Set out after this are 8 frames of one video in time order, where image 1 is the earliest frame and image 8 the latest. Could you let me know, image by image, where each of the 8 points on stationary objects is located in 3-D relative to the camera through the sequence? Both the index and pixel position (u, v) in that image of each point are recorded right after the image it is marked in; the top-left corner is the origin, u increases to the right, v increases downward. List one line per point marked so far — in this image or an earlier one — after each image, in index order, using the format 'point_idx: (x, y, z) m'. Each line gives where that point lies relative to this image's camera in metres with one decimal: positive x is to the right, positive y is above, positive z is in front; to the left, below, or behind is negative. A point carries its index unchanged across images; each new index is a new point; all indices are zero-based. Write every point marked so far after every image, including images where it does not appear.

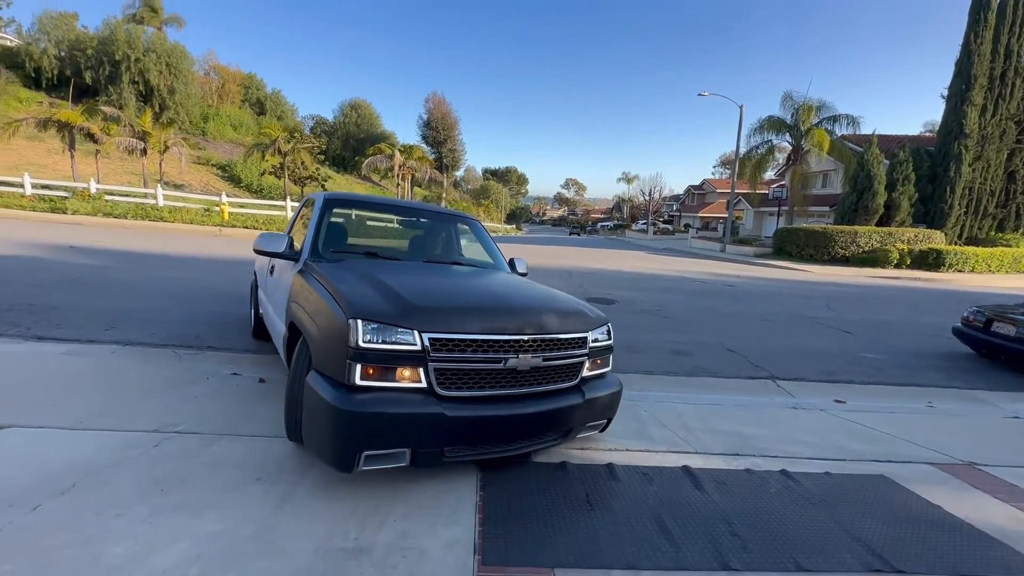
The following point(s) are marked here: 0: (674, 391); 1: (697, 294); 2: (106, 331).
0: (+1.9, -1.2, +5.3) m
1: (+4.7, -0.2, +11.8) m
2: (-5.0, -0.5, +5.7) m
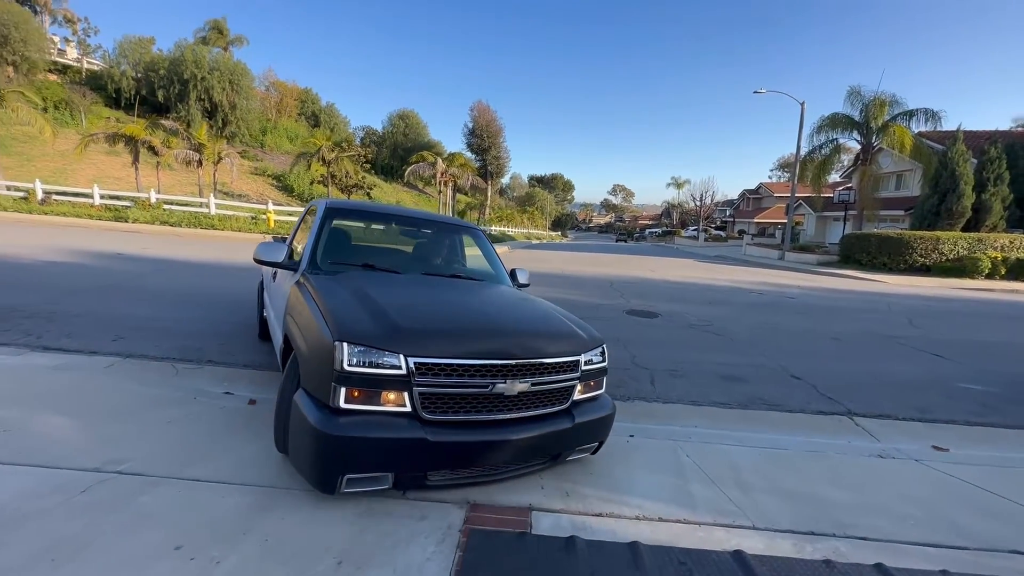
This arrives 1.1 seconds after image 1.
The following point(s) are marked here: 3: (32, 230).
0: (+2.1, -1.3, +4.5) m
1: (+5.5, -0.4, +10.6) m
2: (-4.8, -0.6, +5.5) m
3: (-15.4, +1.9, +15.0) m
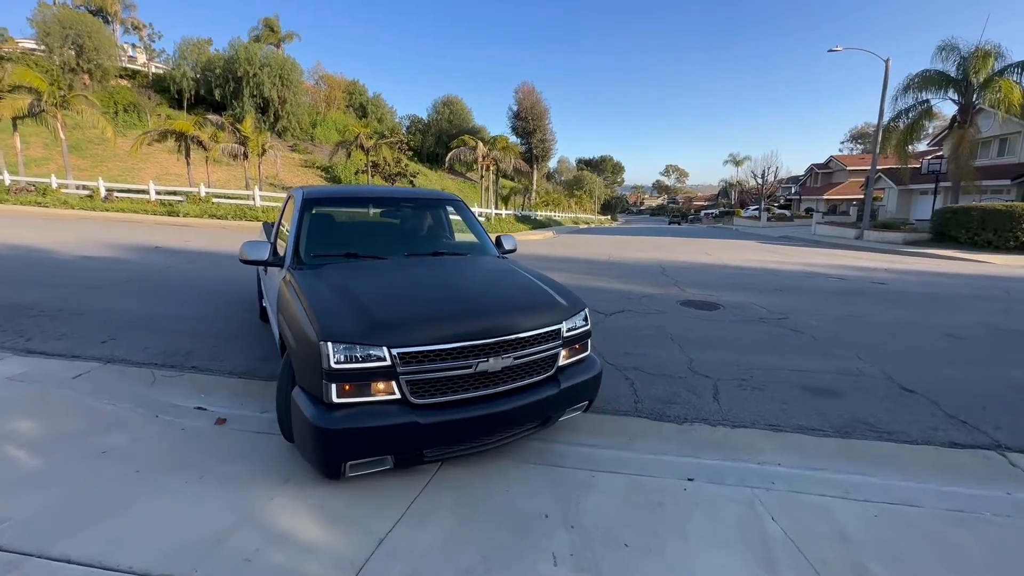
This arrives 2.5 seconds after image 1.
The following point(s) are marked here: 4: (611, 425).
0: (+2.2, -1.3, +3.3) m
1: (+6.2, -0.1, +9.0) m
2: (-4.5, -0.6, +5.1) m
3: (-14.1, +2.1, +15.5) m
4: (+0.8, -1.1, +3.8) m
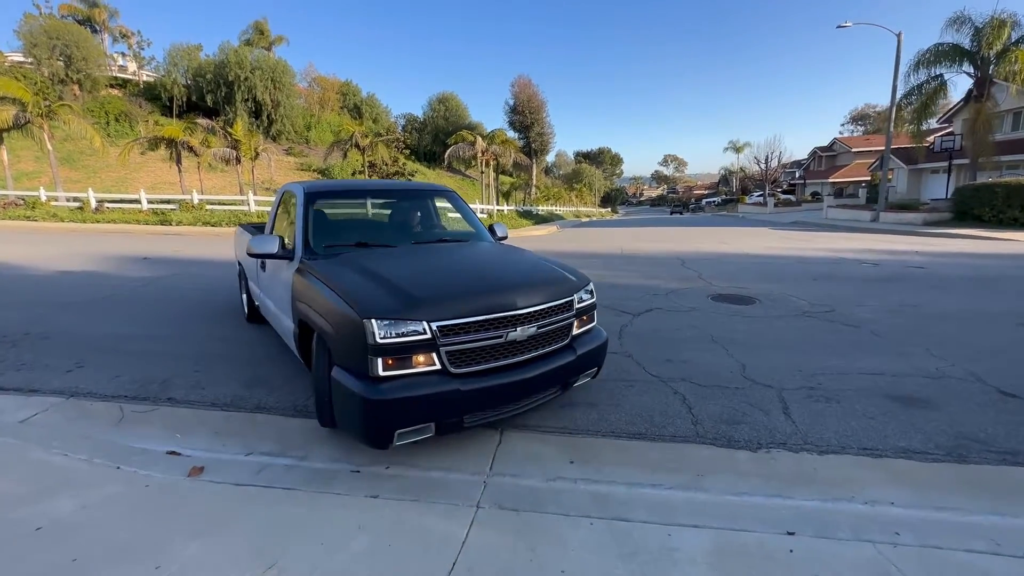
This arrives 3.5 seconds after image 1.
0: (+2.5, -1.2, +2.6) m
1: (+6.5, +0.1, +8.3) m
2: (-4.2, -0.8, +4.4) m
3: (-13.9, +1.6, +14.8) m
4: (+1.1, -1.1, +3.1) m
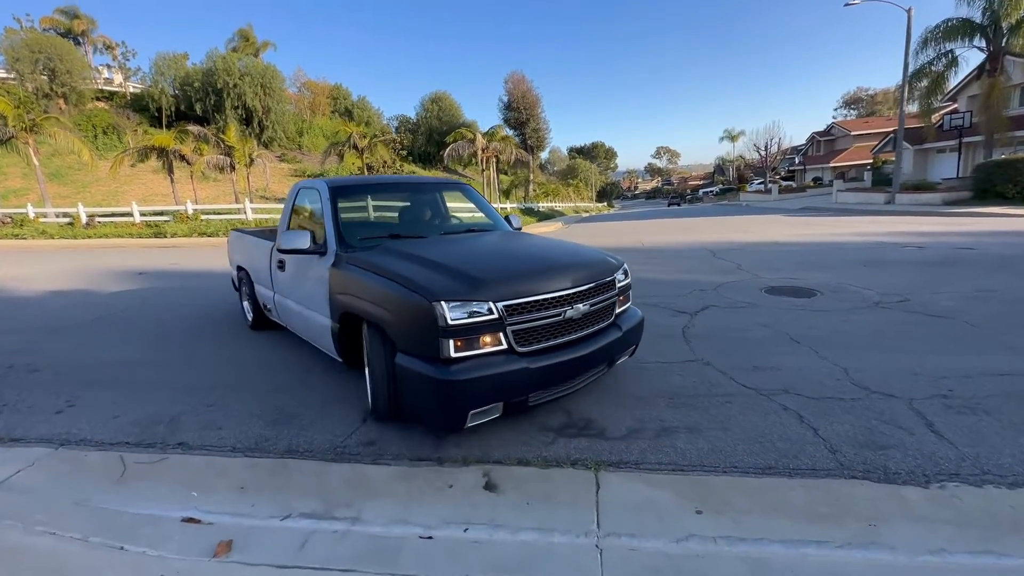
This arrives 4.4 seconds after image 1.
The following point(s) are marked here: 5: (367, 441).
0: (+3.0, -1.2, +2.0) m
1: (+7.0, +0.3, +7.7) m
2: (-3.7, -1.0, +3.7) m
3: (-13.5, +1.0, +14.1) m
4: (+1.6, -1.1, +2.5) m
5: (-1.0, -1.0, +3.2) m
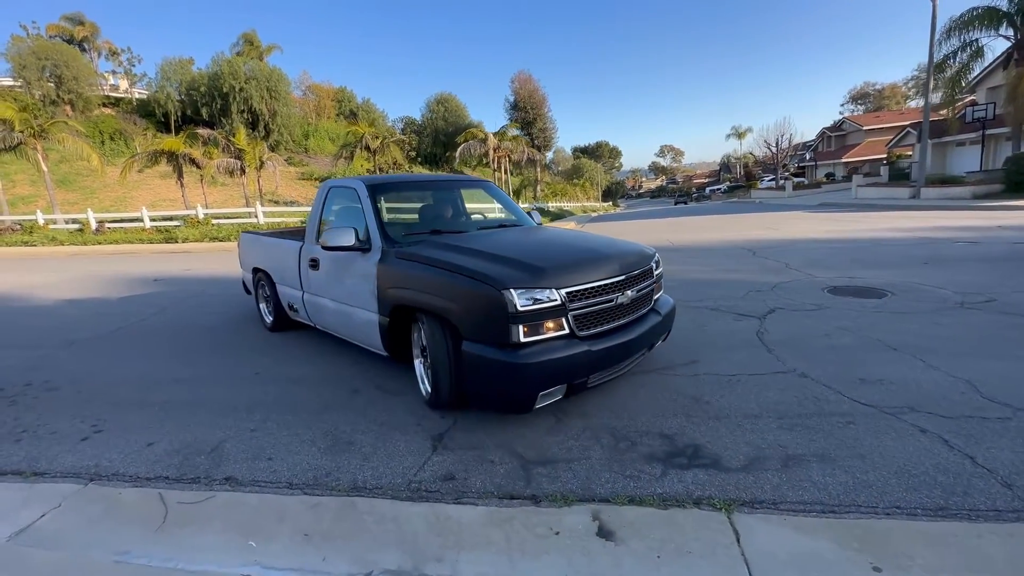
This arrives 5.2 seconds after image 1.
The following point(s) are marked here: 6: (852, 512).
0: (+3.6, -1.2, +1.5) m
1: (+7.6, +0.4, +7.2) m
2: (-3.1, -1.1, +3.3) m
3: (-12.8, +0.8, +13.8) m
4: (+2.2, -1.1, +2.0) m
5: (-0.4, -1.1, +2.8) m
6: (+1.7, -1.1, +2.3) m
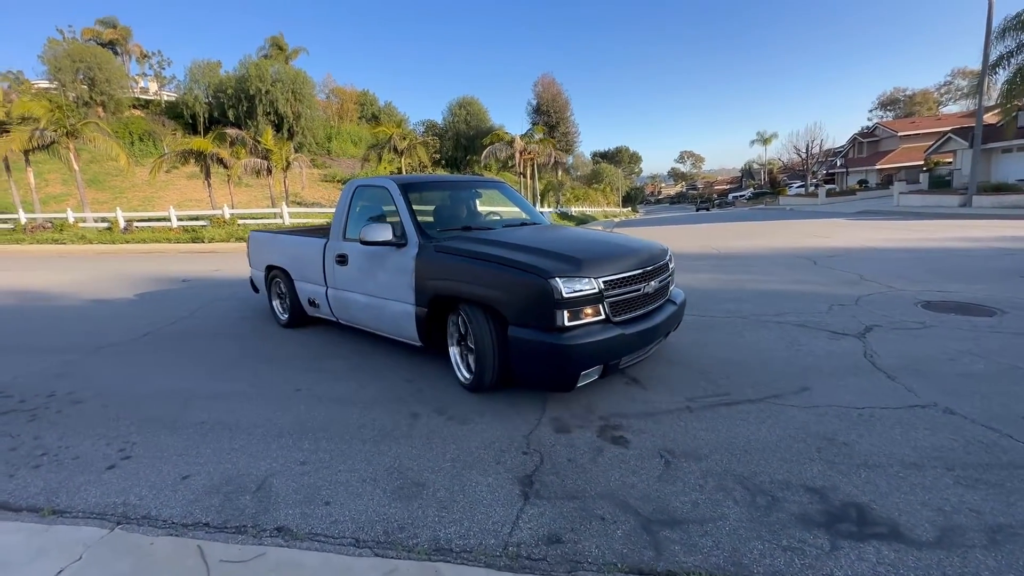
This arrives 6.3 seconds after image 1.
0: (+4.1, -1.3, +0.8) m
1: (+8.3, +0.1, +6.4) m
2: (-2.5, -1.1, +2.9) m
3: (-11.9, +0.8, +13.6) m
4: (+2.7, -1.2, +1.4) m
5: (+0.2, -1.2, +2.2) m
6: (+2.2, -1.2, +1.7) m
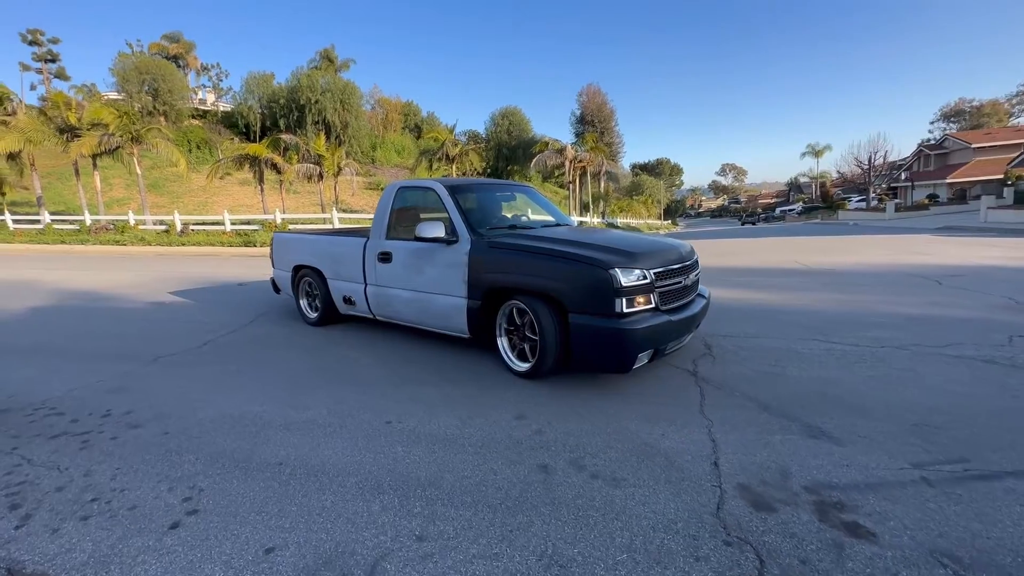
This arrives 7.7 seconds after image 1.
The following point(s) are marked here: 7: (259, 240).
0: (+4.8, -1.4, -0.3) m
1: (+9.4, -0.3, +5.1) m
2: (-1.6, -1.2, +2.2) m
3: (-10.2, +0.7, +13.6) m
4: (+3.5, -1.4, +0.4) m
5: (+1.0, -1.3, +1.4) m
6: (+3.0, -1.3, +0.7) m
7: (-10.0, +1.9, +18.6) m
